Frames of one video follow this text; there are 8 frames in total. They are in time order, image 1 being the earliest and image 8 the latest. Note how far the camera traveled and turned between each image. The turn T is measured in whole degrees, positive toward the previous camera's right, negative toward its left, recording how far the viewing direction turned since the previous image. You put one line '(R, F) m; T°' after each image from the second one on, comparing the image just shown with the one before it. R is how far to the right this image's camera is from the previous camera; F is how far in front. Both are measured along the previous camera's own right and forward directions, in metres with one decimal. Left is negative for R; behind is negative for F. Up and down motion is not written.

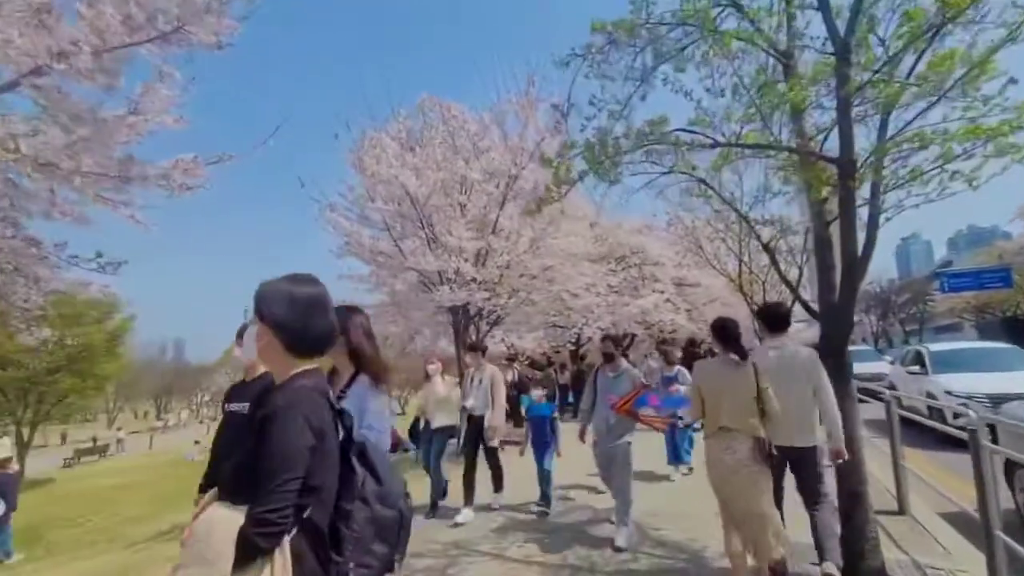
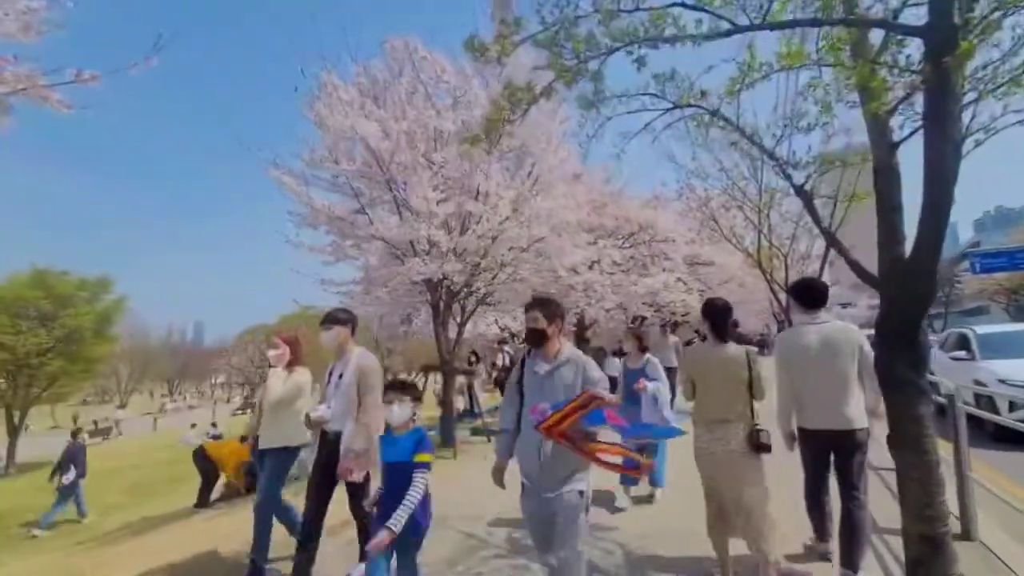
(+0.7, +1.6) m; -2°
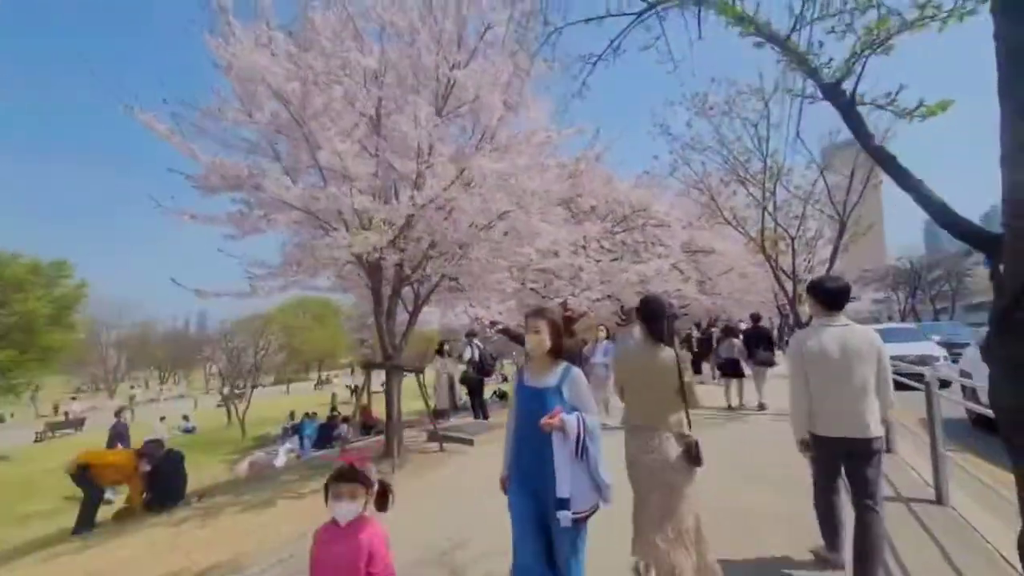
(+1.0, +1.9) m; 0°
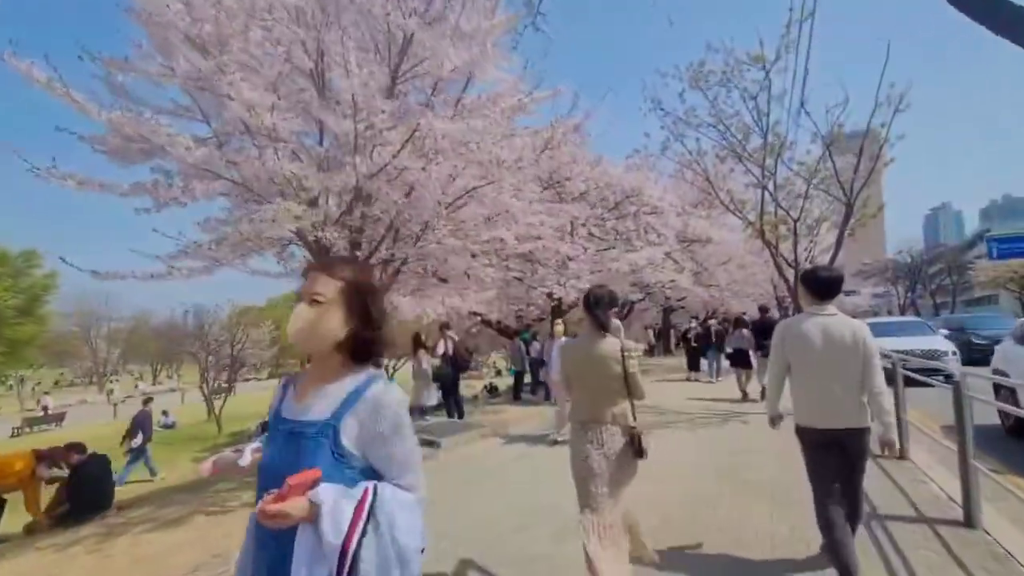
(+0.6, +1.1) m; 0°
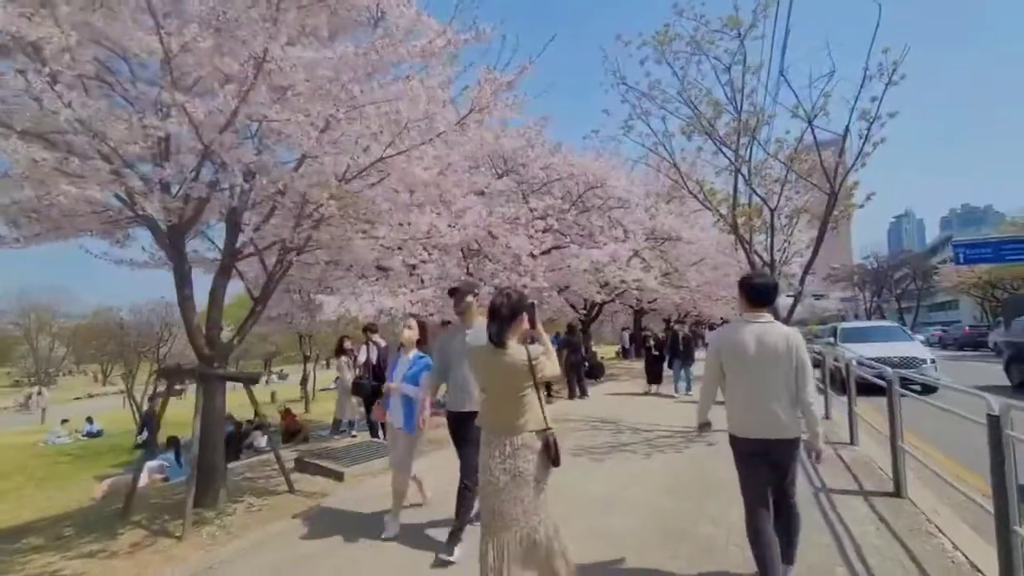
(+0.9, +1.8) m; +3°
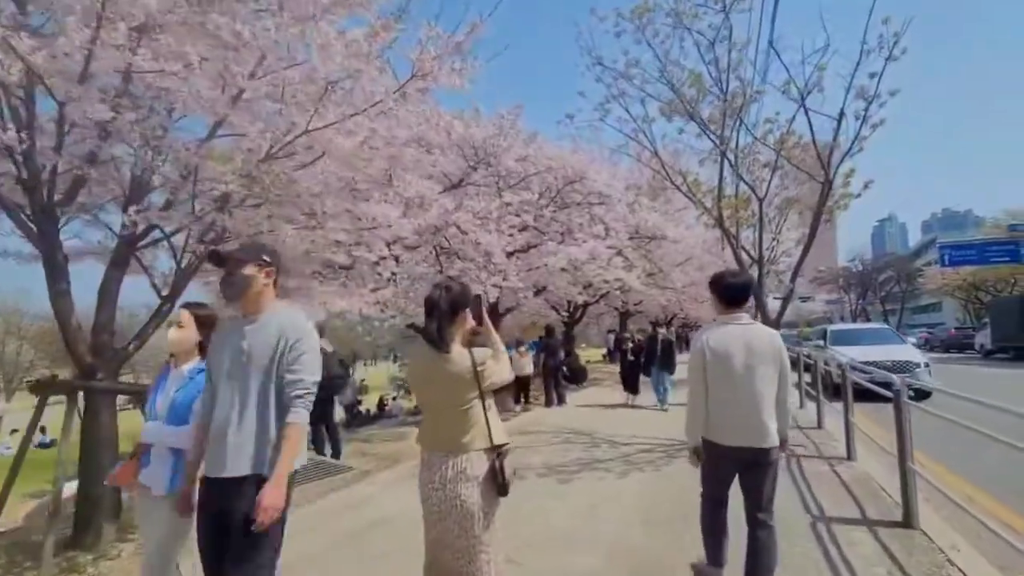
(+0.5, +1.1) m; +1°
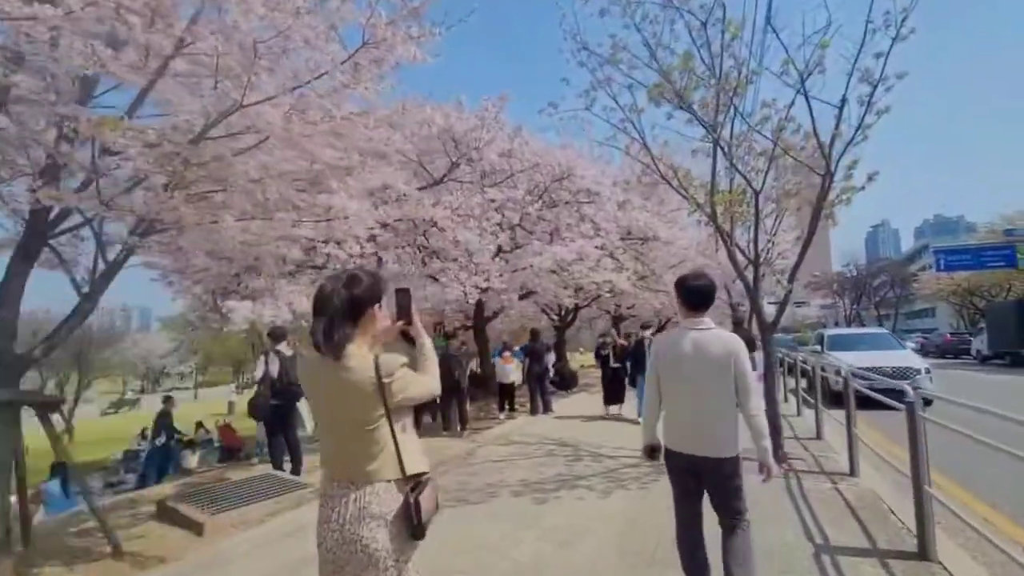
(+0.4, +0.8) m; 0°
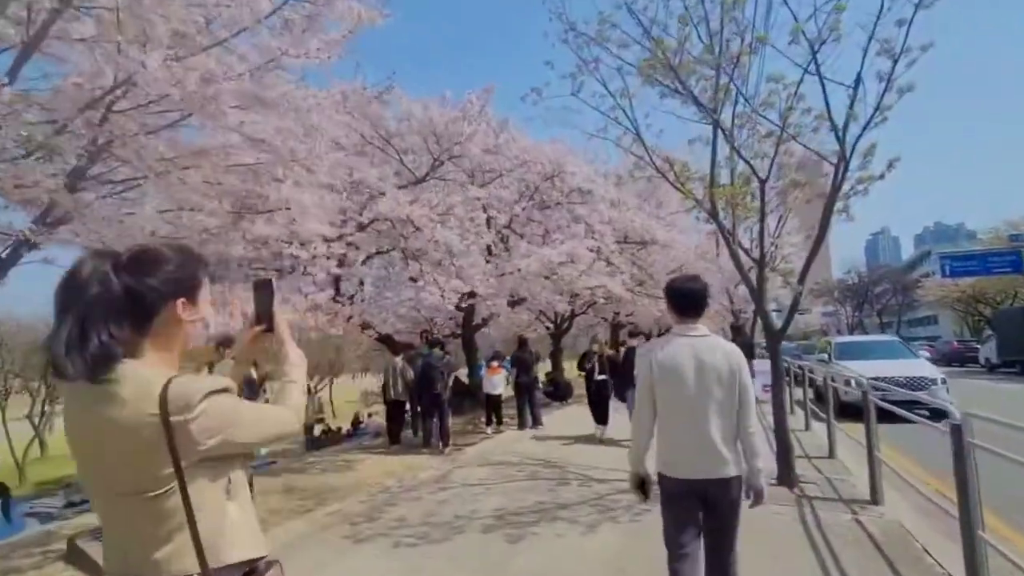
(+0.4, +1.0) m; 0°
